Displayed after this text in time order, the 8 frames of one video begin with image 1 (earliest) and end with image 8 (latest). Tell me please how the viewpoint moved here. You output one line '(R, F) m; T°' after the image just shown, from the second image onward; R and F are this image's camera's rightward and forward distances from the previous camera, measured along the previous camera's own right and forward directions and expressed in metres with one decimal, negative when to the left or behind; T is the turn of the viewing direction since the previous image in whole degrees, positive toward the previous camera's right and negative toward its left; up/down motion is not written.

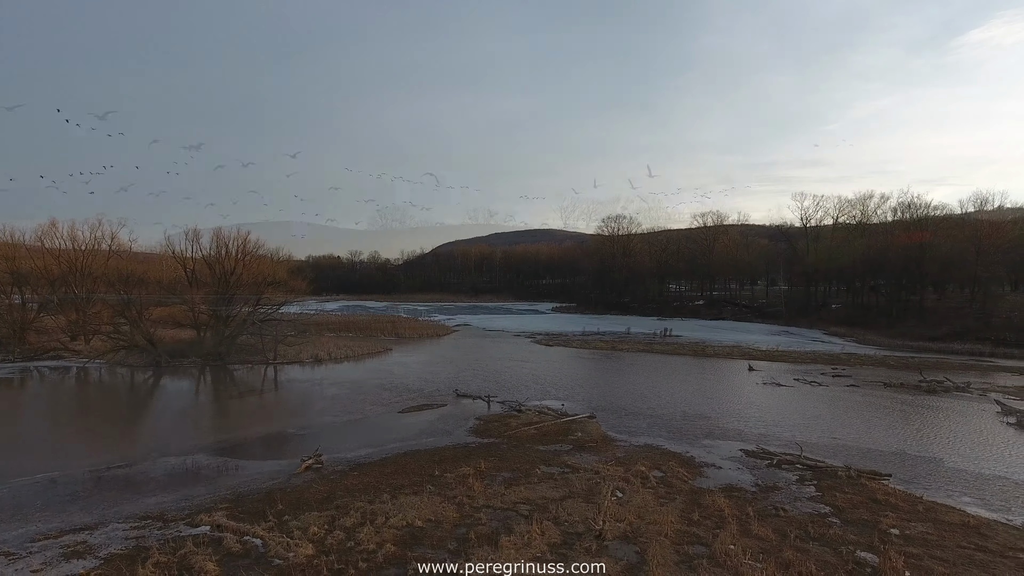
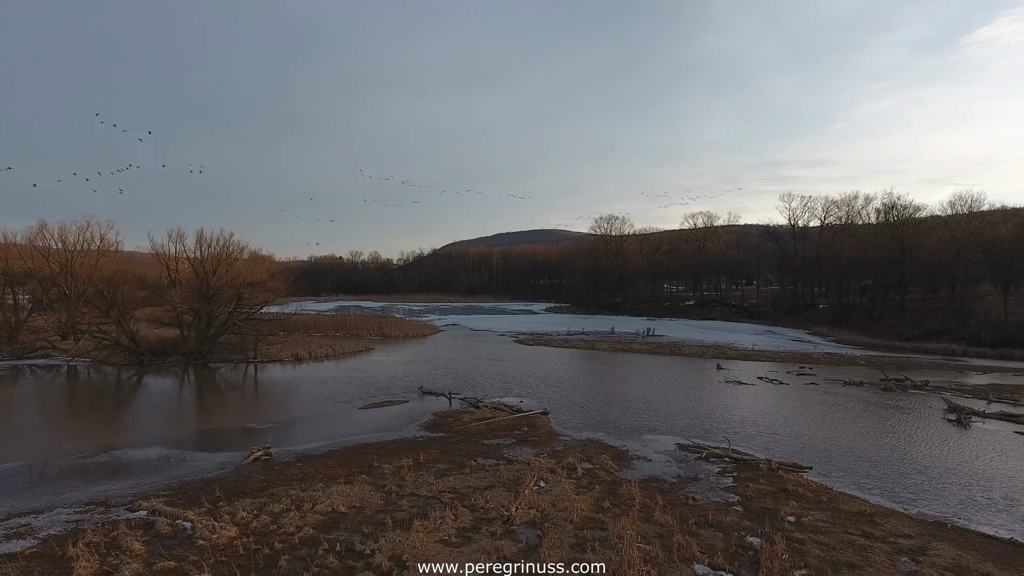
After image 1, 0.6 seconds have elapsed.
(+1.6, -0.6) m; -1°
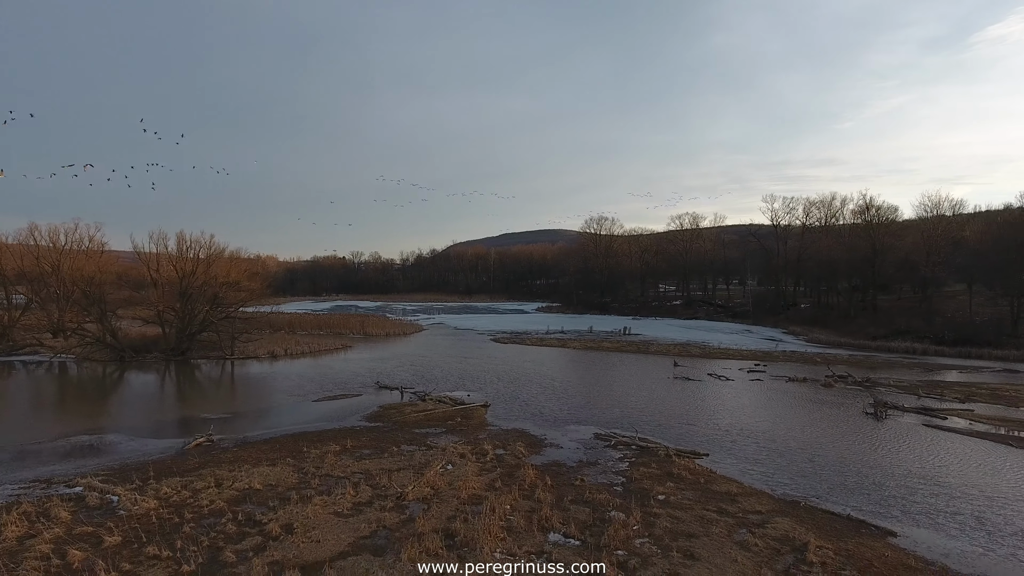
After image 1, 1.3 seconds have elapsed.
(+2.3, -1.0) m; -1°
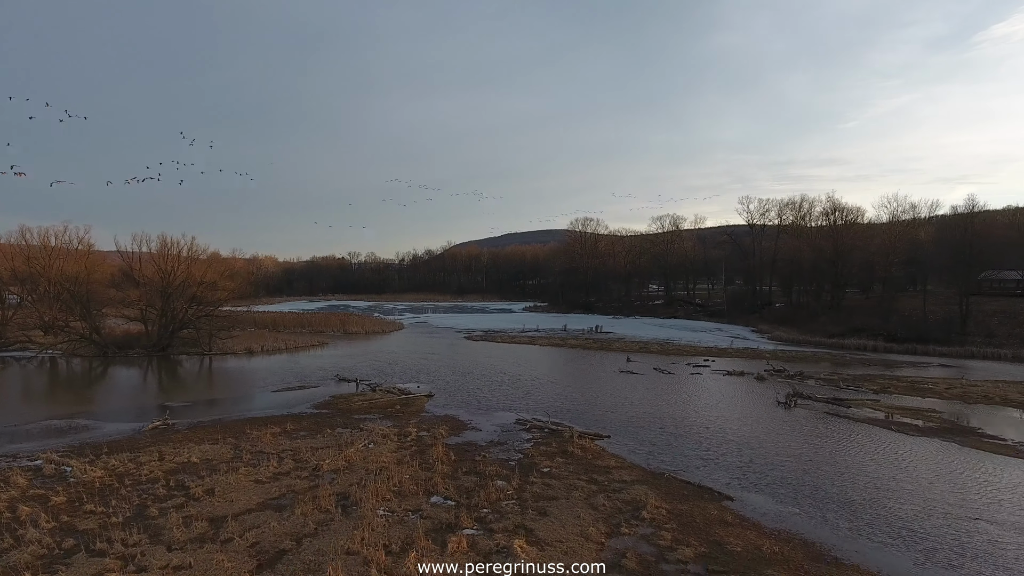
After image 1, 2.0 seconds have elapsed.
(+2.3, -1.5) m; 0°
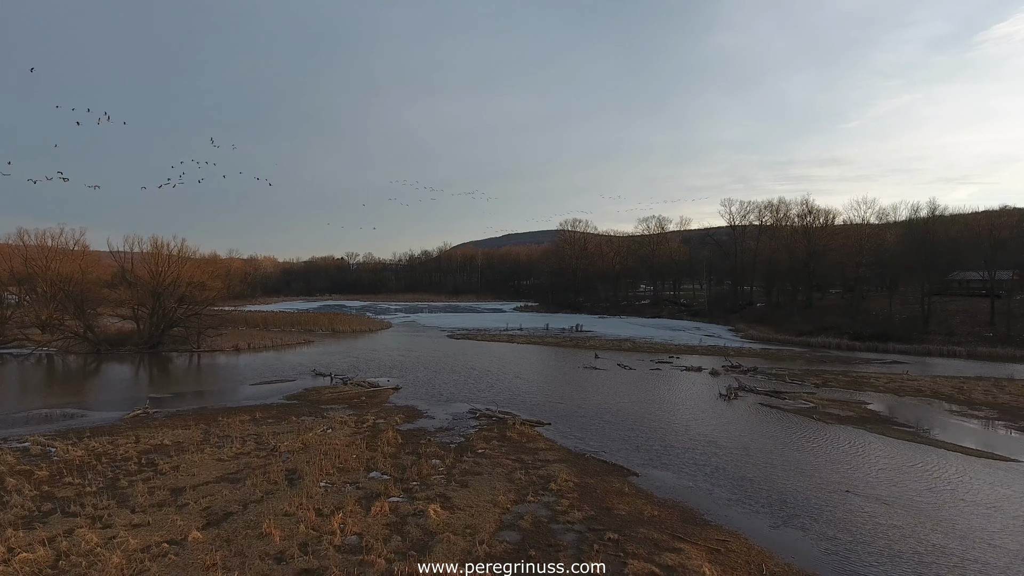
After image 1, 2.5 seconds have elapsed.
(+1.6, -1.4) m; 0°
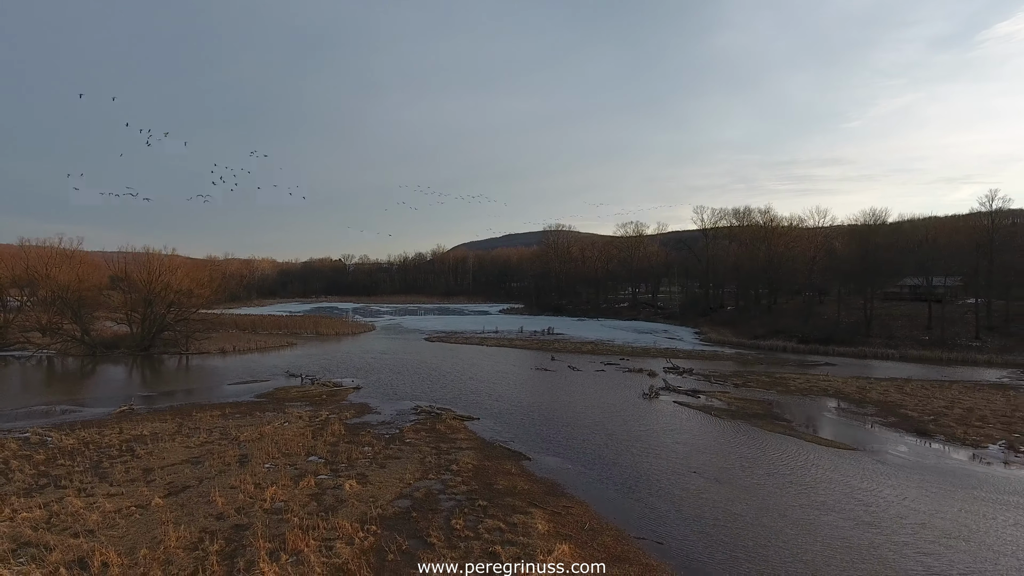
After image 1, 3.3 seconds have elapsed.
(+2.4, -2.6) m; 0°
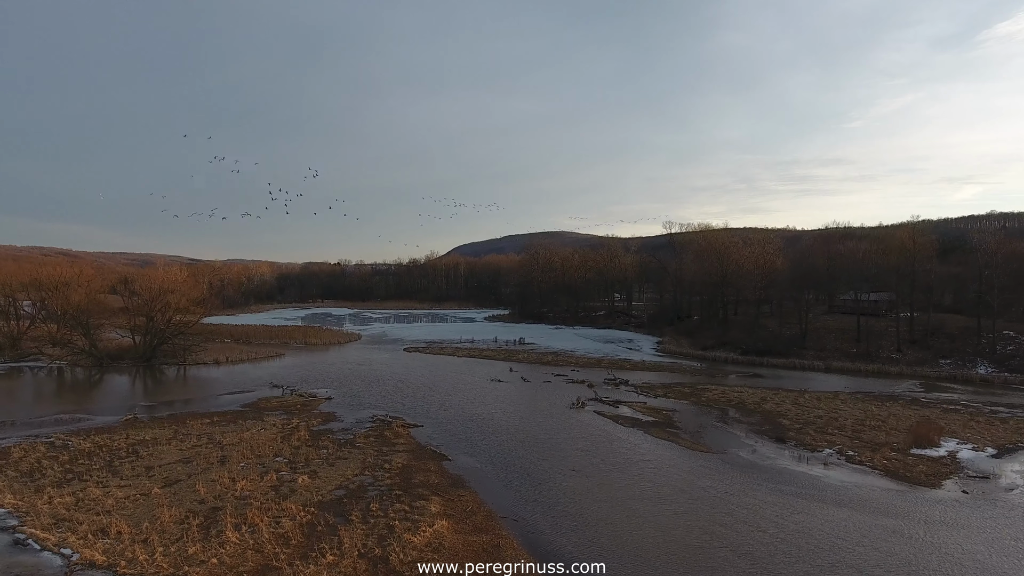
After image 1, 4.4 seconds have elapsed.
(+2.8, -4.0) m; 0°
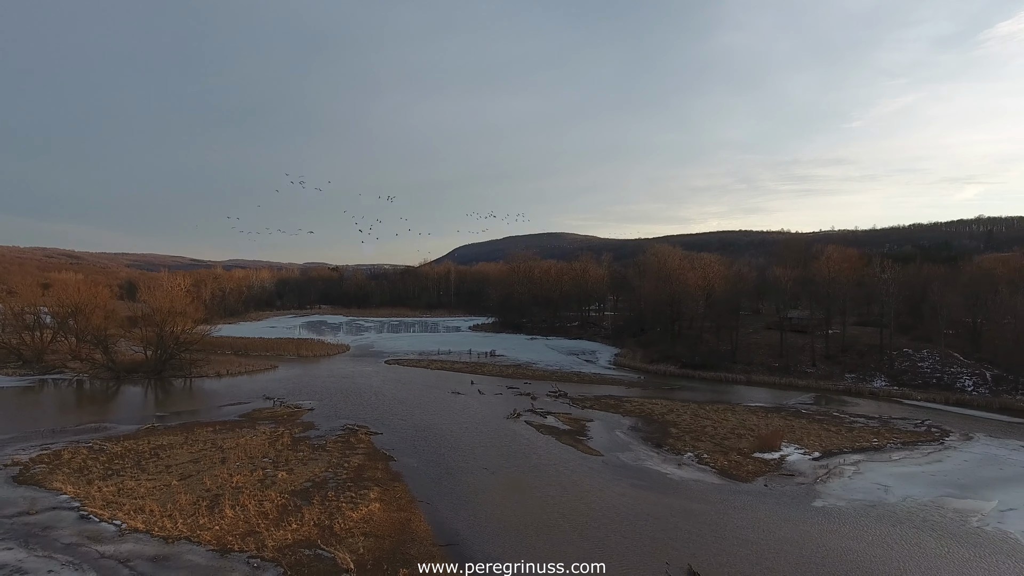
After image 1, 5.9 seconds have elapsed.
(+3.3, -5.9) m; 0°
